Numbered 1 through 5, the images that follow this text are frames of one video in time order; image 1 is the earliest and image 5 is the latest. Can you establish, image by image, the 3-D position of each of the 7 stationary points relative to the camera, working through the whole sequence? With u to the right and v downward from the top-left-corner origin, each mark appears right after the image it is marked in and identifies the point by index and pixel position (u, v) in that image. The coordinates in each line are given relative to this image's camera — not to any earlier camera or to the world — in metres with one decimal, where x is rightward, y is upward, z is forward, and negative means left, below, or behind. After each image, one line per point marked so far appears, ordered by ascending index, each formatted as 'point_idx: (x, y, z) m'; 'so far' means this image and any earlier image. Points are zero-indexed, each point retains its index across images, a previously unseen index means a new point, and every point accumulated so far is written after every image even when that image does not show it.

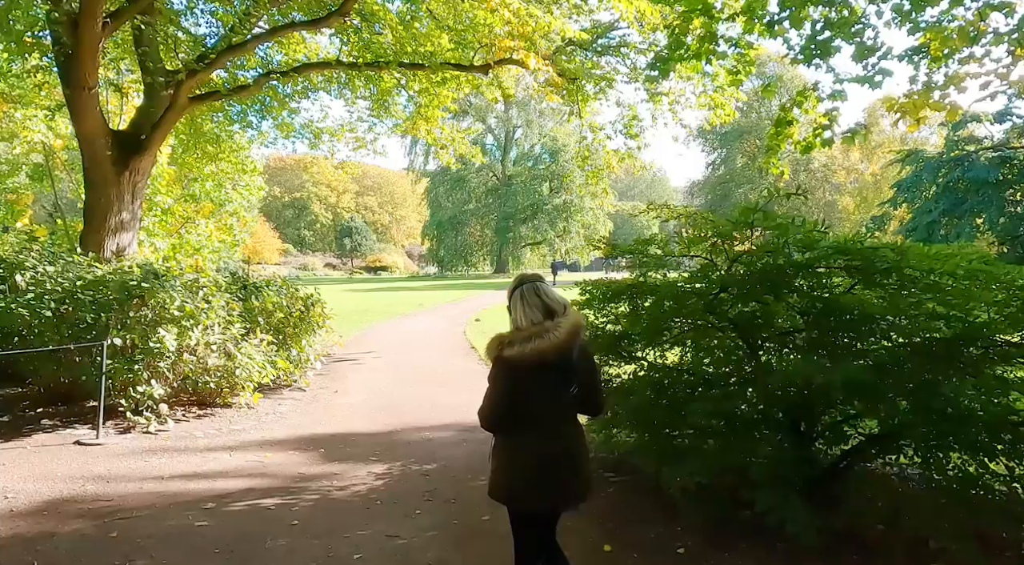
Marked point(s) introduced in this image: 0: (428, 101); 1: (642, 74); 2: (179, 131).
0: (-1.6, +3.8, +17.2) m
1: (+2.4, +3.9, +15.6) m
2: (-7.2, +3.1, +17.4) m
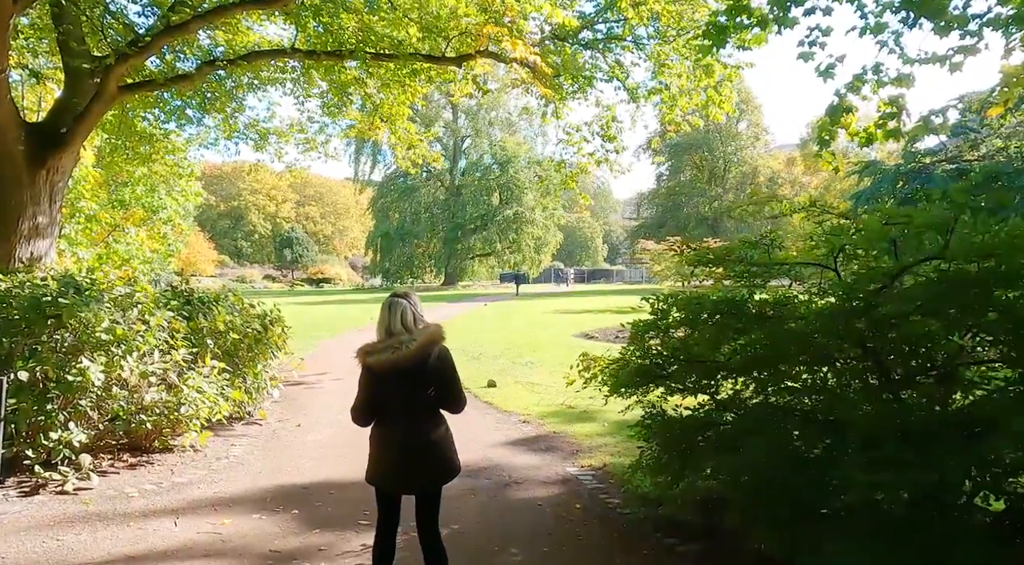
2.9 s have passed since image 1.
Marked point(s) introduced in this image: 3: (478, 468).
0: (-2.2, +3.5, +15.6) m
1: (+1.9, +3.7, +14.4) m
2: (-7.7, +2.9, +15.5) m
3: (-0.3, -1.6, +7.1) m
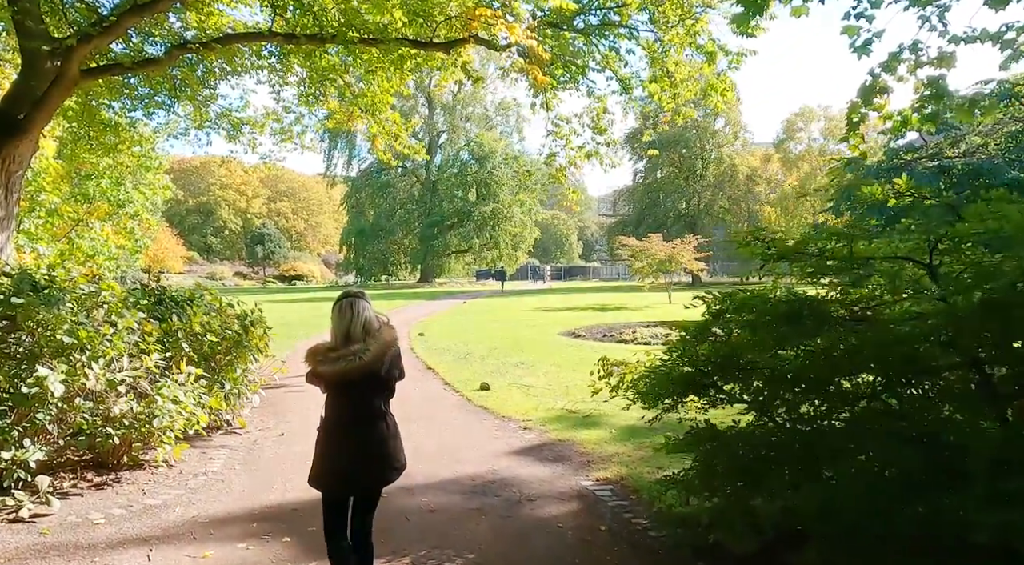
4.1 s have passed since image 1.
0: (-2.4, +3.6, +14.9) m
1: (+1.8, +3.7, +13.8) m
2: (-7.9, +2.9, +14.6) m
3: (-0.2, -1.6, +6.4) m
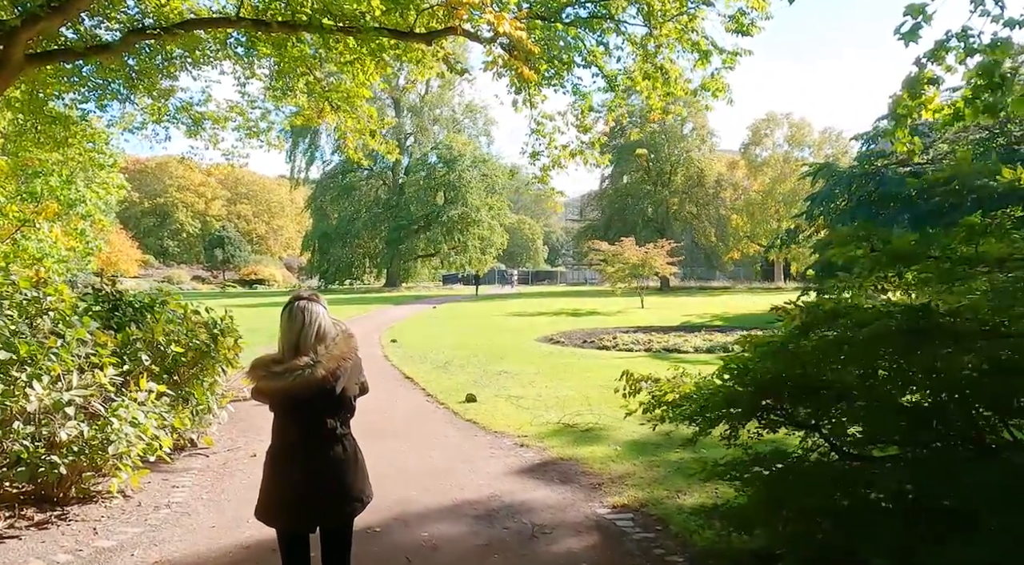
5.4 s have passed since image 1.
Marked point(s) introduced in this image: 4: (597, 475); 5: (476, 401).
0: (-2.7, +3.5, +14.1) m
1: (+1.5, +3.6, +13.2) m
2: (-8.2, +2.9, +13.5) m
3: (-0.2, -1.6, +5.7) m
4: (+0.7, -1.6, +6.6) m
5: (-0.5, -1.5, +10.3) m
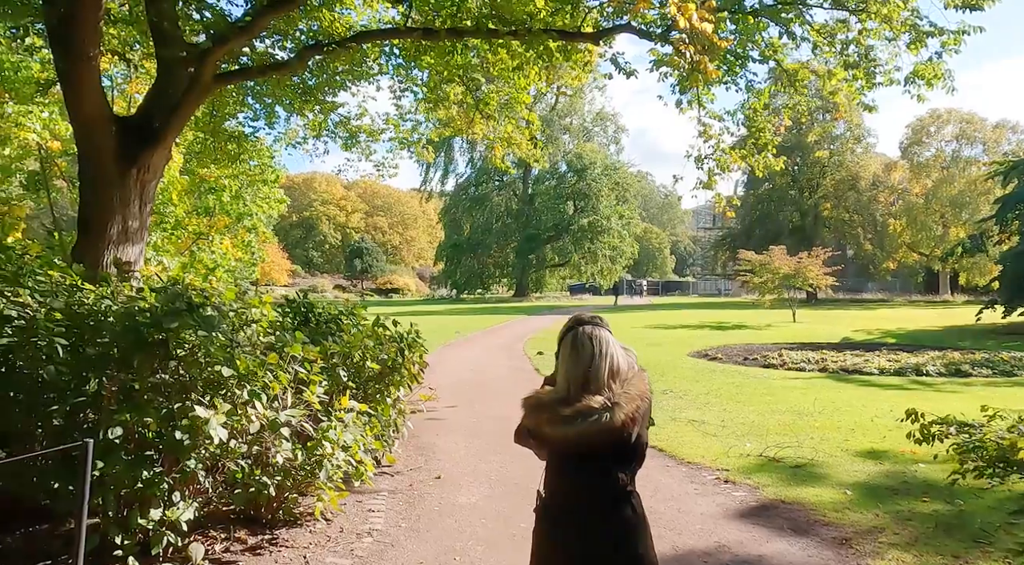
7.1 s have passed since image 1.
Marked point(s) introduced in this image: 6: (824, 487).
0: (0.0, +3.3, +13.7) m
1: (+4.1, +3.4, +12.2) m
2: (-5.5, +2.7, +14.0) m
3: (+1.3, -1.7, +5.0) m
4: (+2.3, -1.7, +5.8) m
5: (+1.7, -1.7, +9.6) m
6: (+2.5, -1.7, +6.7) m
